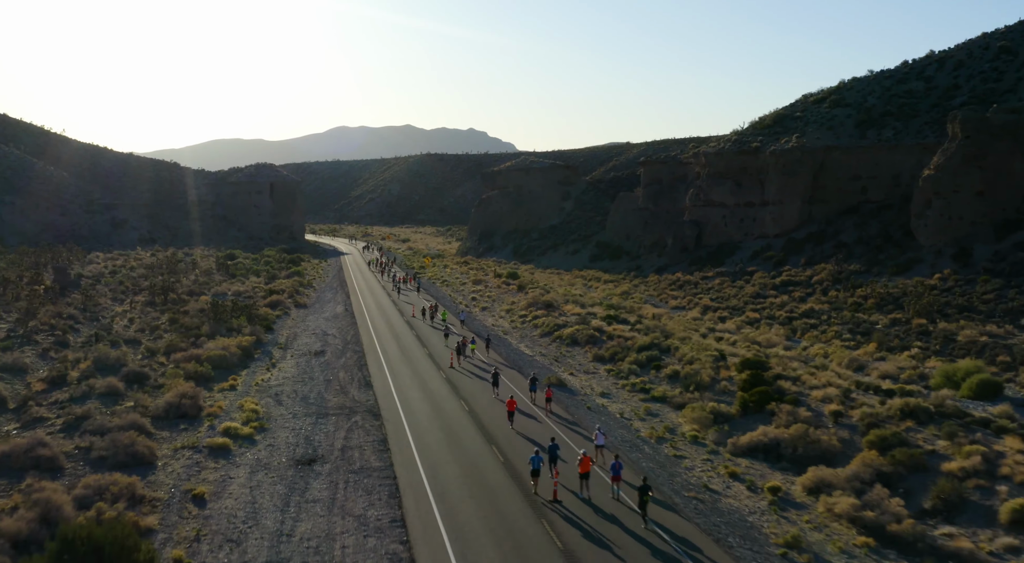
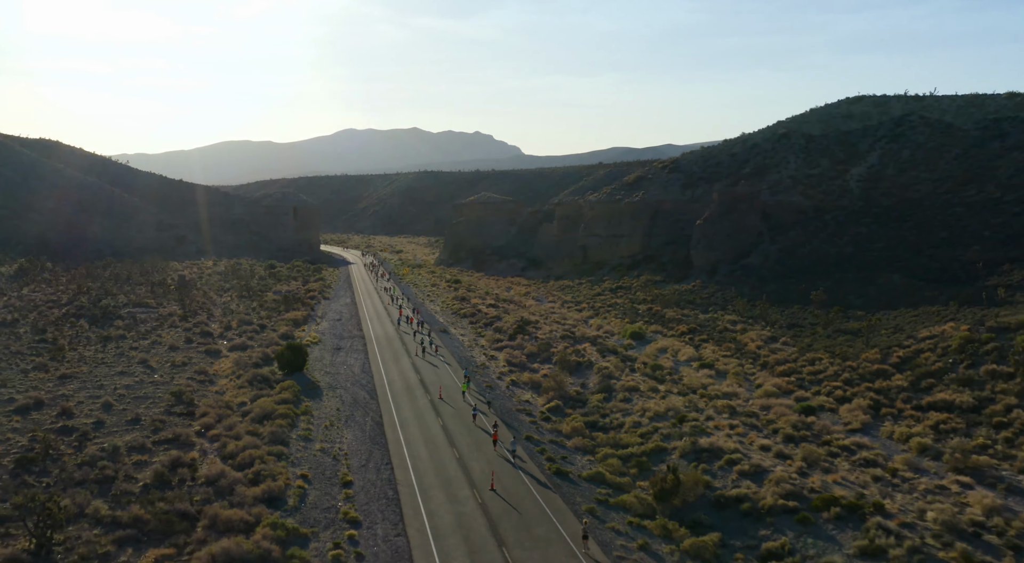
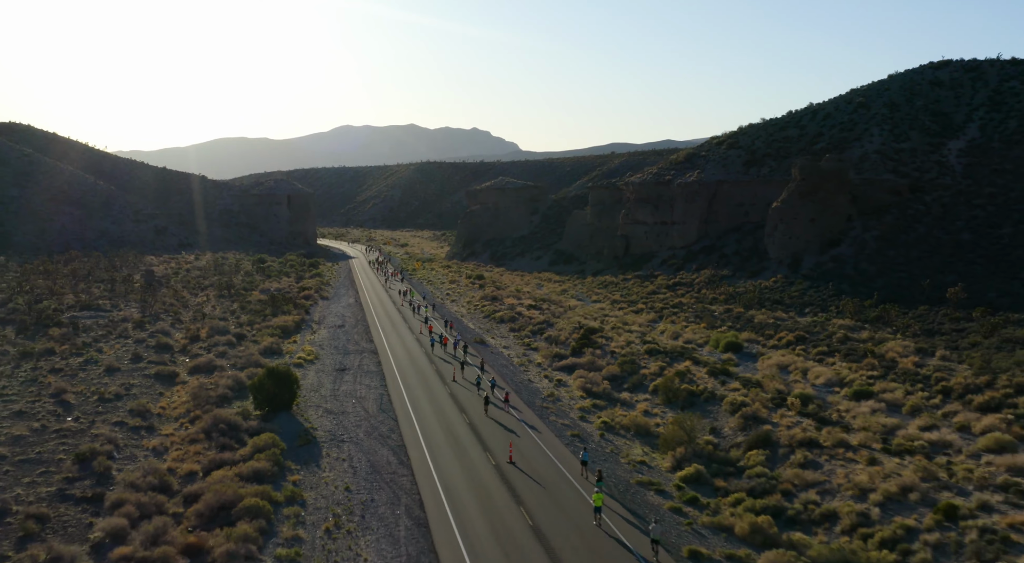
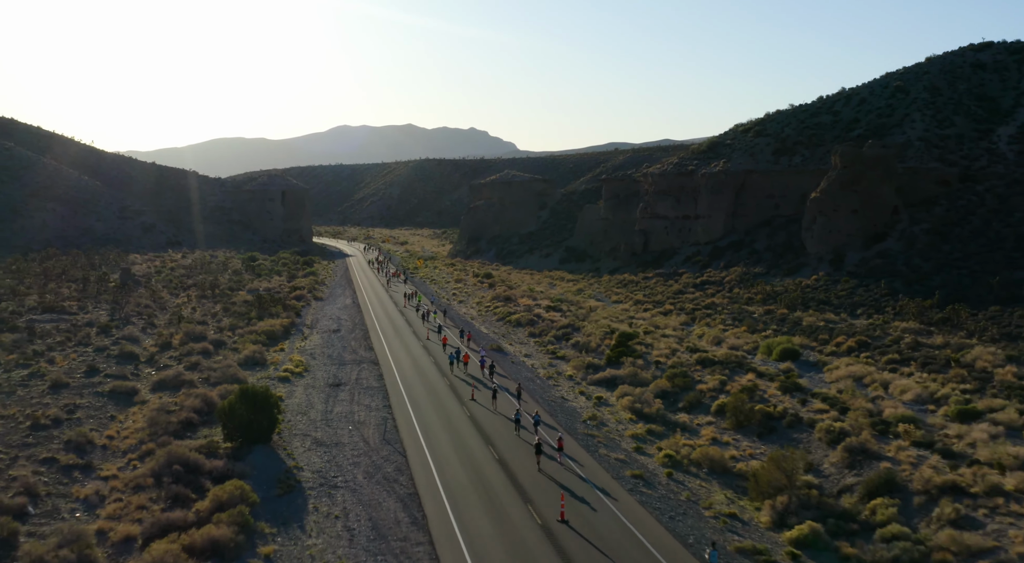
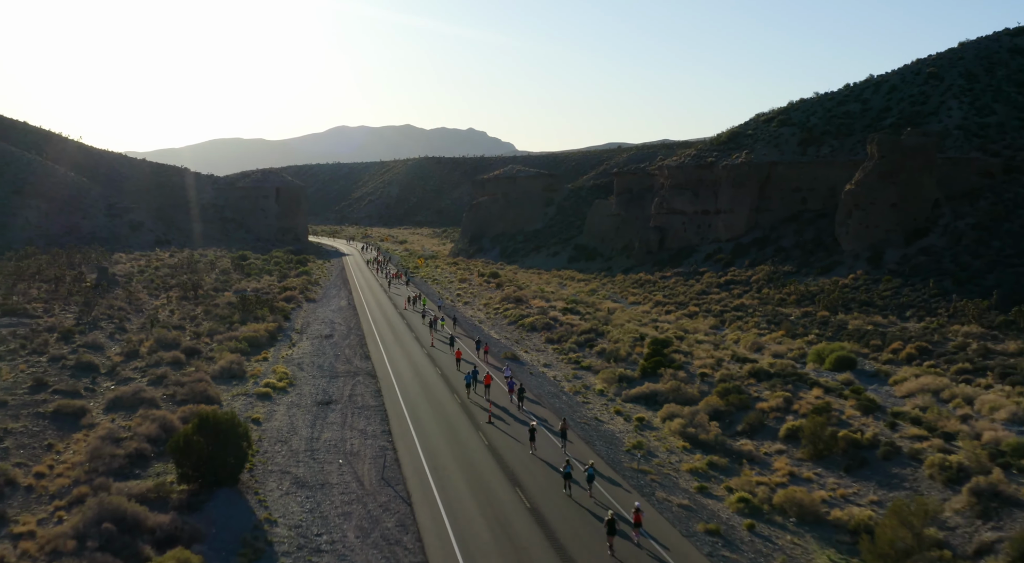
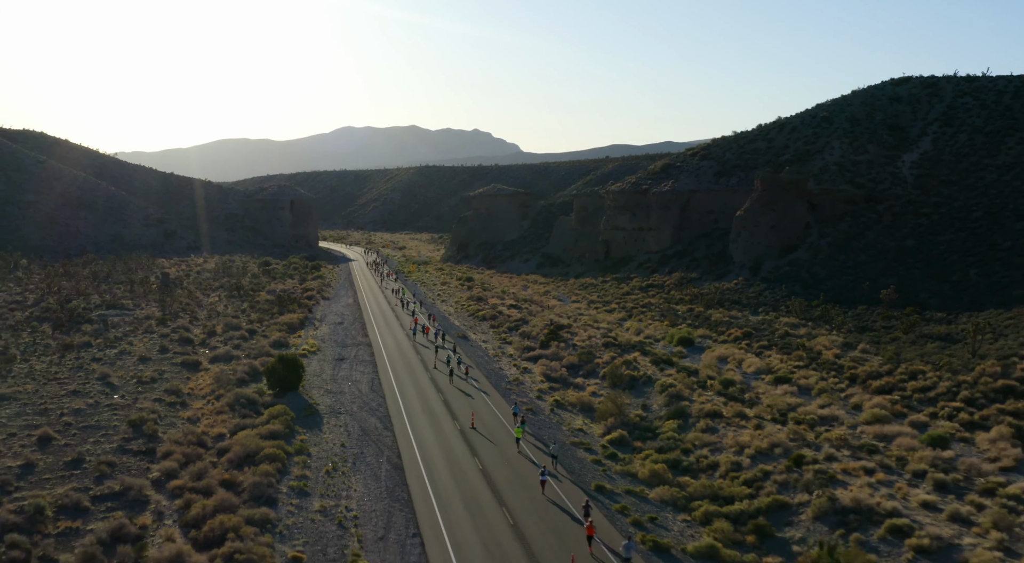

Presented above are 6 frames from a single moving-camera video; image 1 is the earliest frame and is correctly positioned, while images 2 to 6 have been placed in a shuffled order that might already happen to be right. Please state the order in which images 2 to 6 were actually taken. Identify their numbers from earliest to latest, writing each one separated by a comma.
5, 4, 3, 6, 2
